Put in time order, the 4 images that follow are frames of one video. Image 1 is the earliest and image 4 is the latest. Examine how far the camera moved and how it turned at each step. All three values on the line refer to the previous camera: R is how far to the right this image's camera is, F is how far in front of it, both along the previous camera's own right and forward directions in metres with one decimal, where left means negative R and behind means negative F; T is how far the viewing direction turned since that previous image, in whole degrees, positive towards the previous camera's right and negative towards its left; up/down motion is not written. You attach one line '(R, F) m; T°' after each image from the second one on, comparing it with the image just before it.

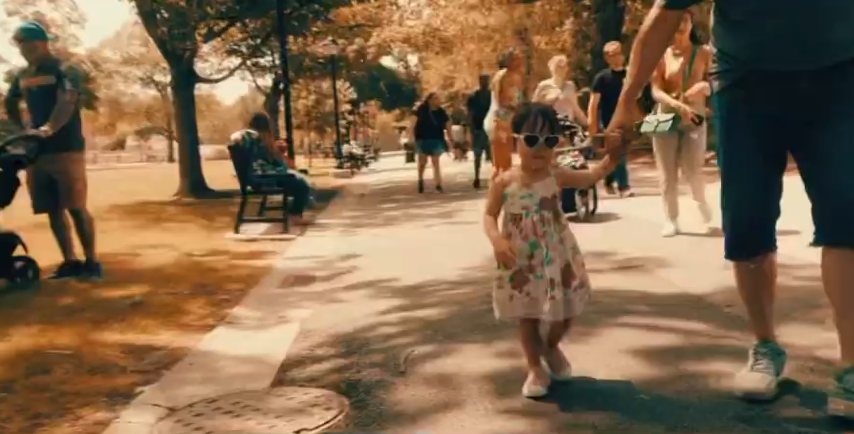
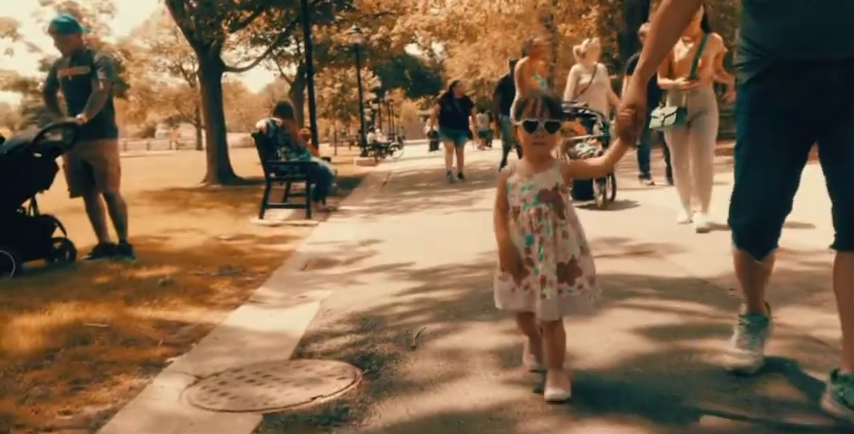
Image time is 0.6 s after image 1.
(+0.1, -0.3) m; -2°
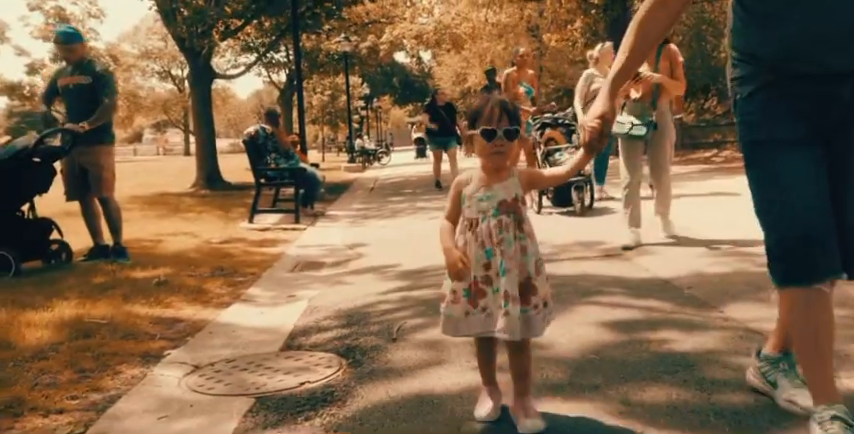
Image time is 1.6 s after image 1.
(0.0, -0.3) m; +1°
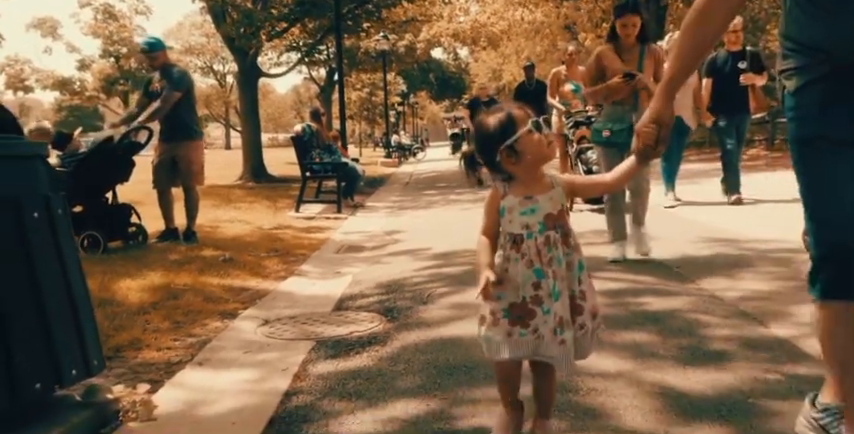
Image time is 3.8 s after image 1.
(+0.1, -1.1) m; -2°
